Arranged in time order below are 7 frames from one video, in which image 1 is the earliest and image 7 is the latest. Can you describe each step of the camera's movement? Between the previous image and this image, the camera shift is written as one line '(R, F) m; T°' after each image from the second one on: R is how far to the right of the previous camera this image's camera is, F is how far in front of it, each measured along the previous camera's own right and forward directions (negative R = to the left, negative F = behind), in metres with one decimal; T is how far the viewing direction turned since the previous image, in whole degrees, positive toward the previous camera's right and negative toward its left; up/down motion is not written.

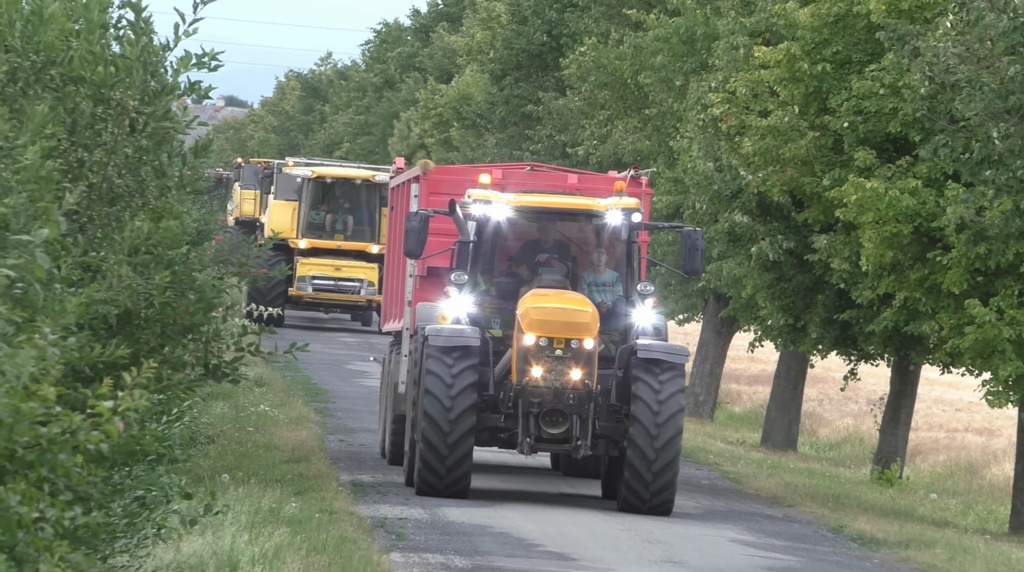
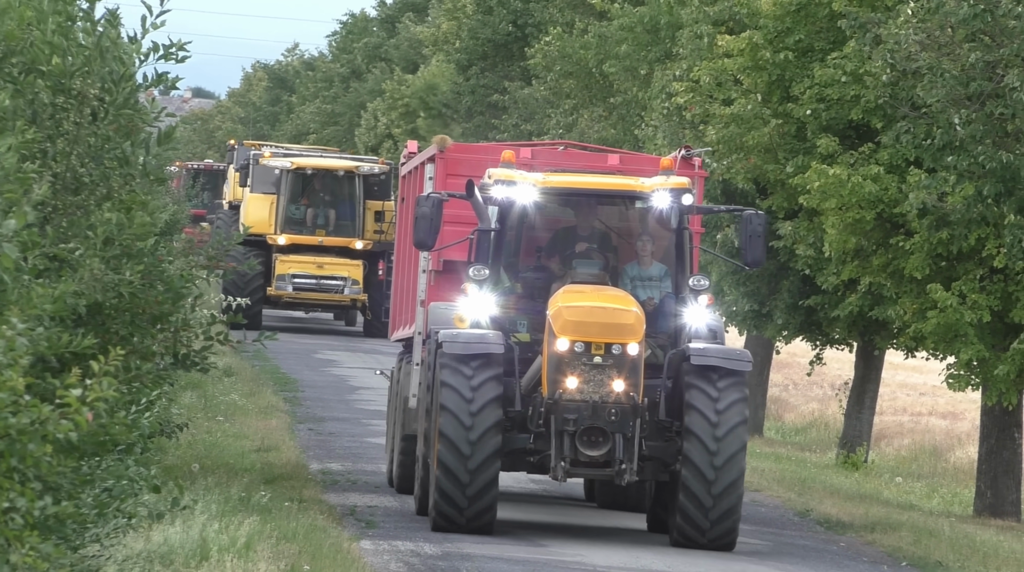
(0.0, -0.1) m; +1°
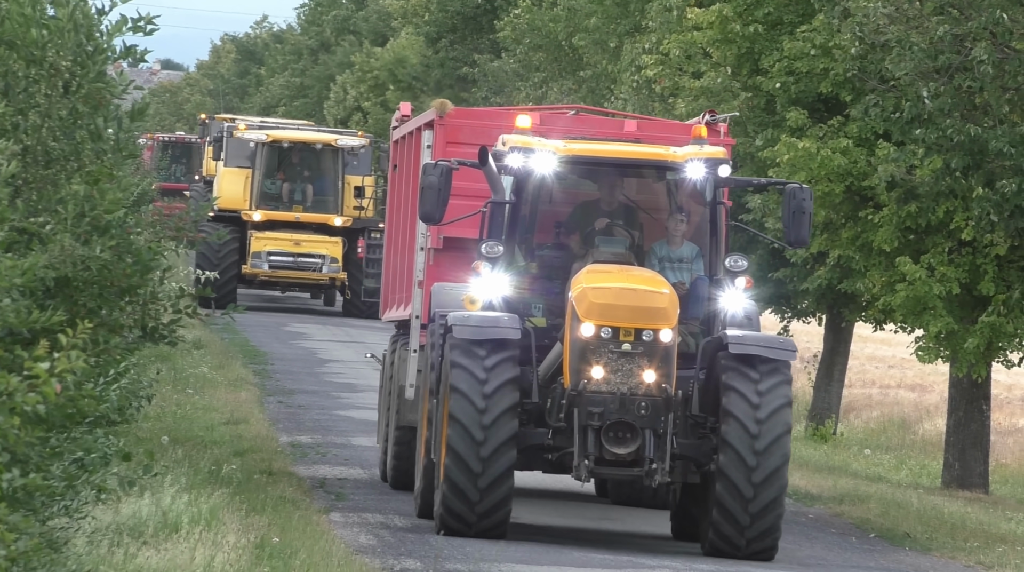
(0.0, 0.0) m; +1°
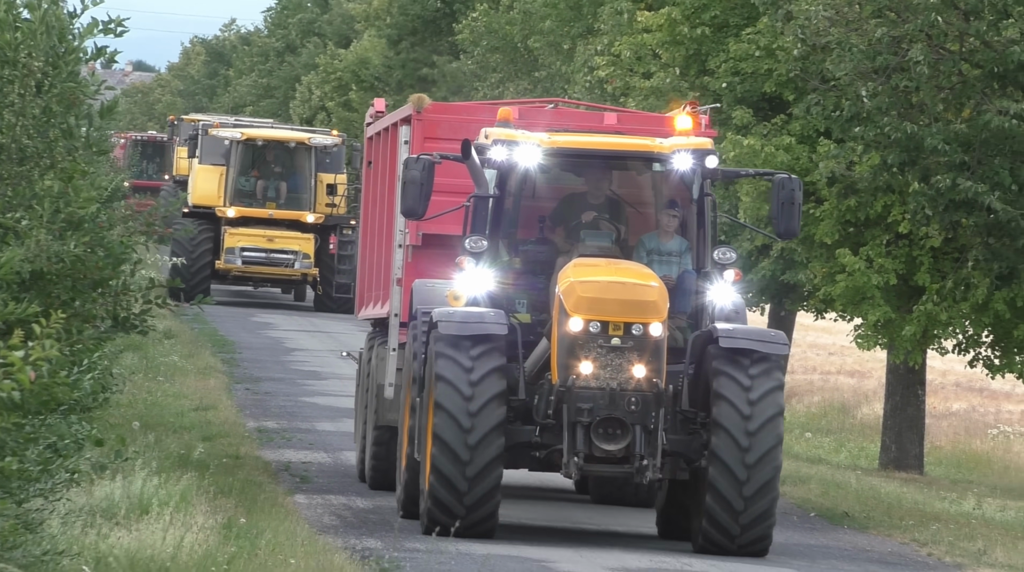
(+0.1, -0.6) m; +1°
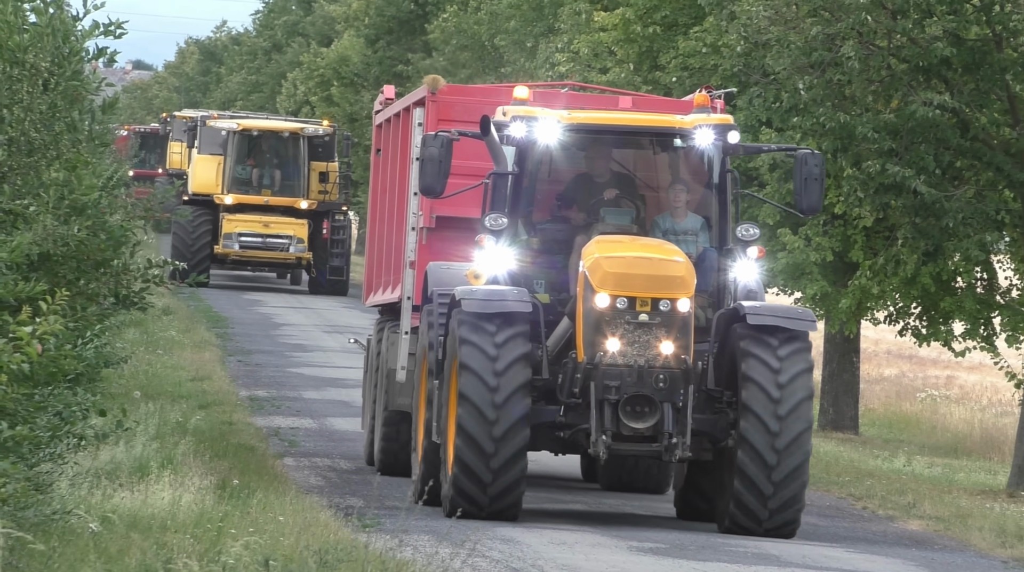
(+0.3, -1.2) m; 0°
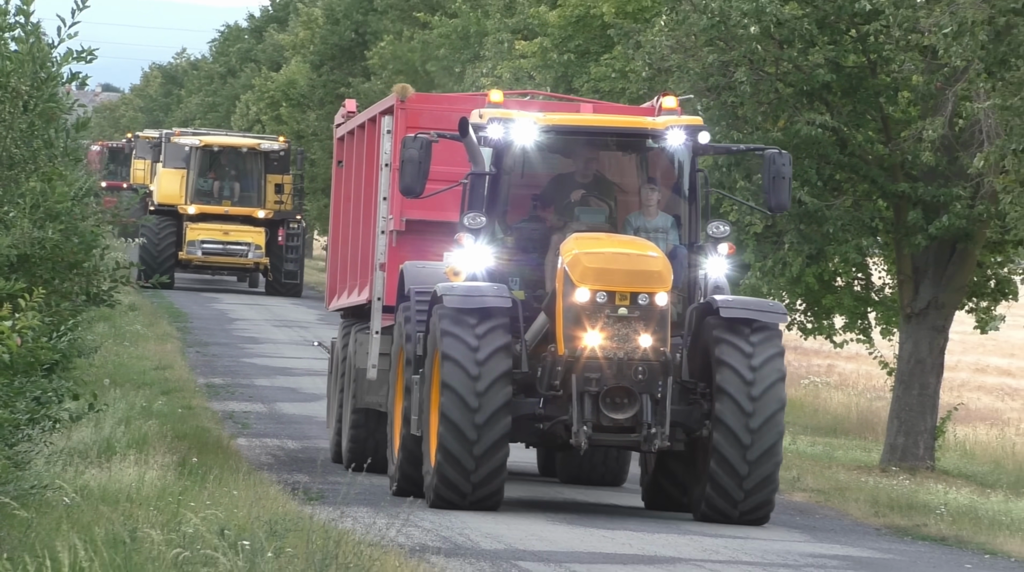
(+0.2, -1.7) m; +1°
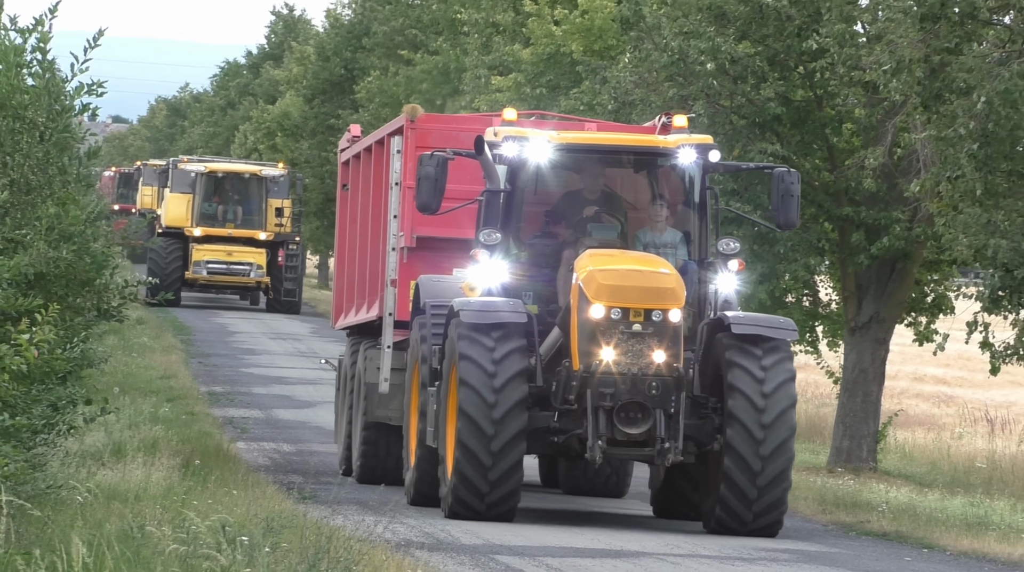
(+0.2, -1.4) m; 0°
